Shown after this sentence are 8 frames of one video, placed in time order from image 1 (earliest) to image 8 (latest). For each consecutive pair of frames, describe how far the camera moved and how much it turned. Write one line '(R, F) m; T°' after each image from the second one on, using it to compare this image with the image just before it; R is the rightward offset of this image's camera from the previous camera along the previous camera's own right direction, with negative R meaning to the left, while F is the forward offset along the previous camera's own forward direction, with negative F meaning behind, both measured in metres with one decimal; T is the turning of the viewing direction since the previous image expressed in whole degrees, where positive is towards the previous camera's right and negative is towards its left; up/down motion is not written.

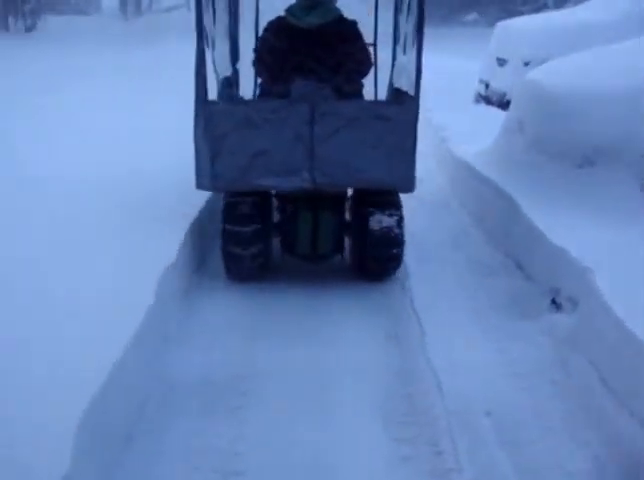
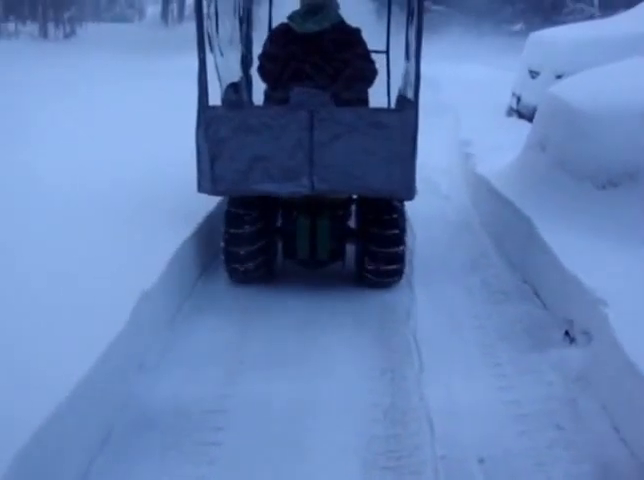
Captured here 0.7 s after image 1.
(+0.2, +0.3) m; -2°
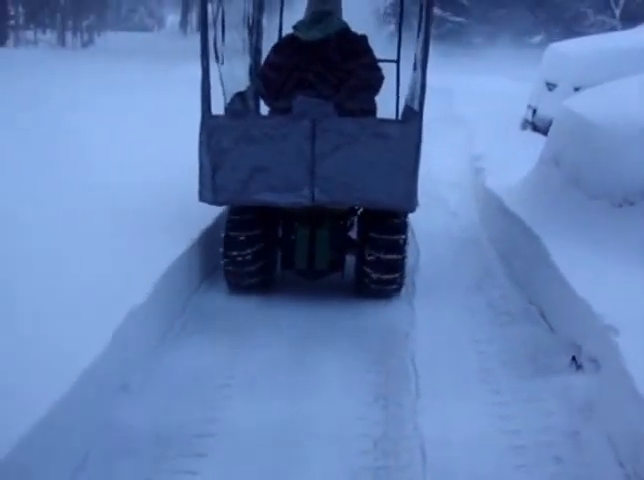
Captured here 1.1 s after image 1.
(+0.1, +0.2) m; -1°
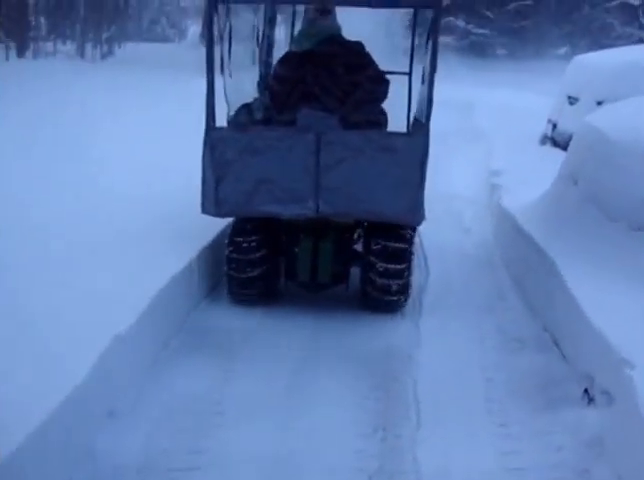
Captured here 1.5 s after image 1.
(+0.1, +0.2) m; -1°
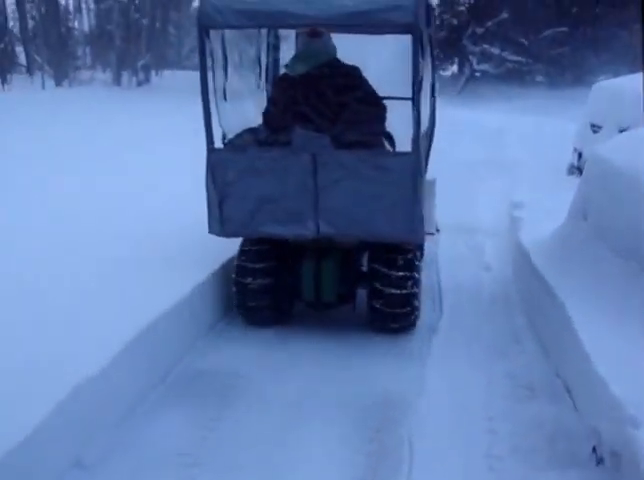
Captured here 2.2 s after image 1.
(+0.2, +0.3) m; -2°
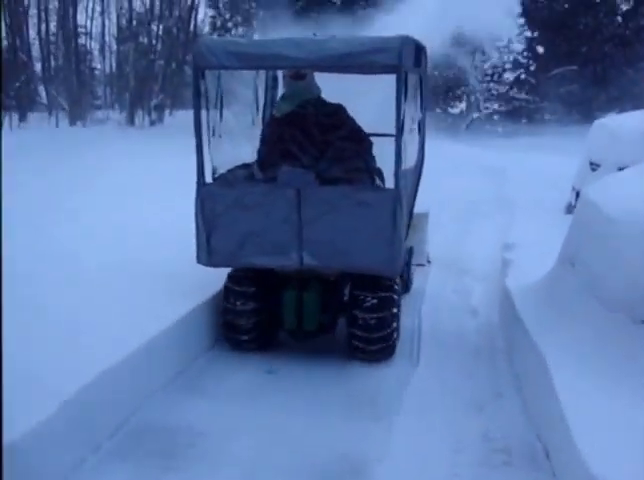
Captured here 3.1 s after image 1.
(+0.1, -0.1) m; -1°
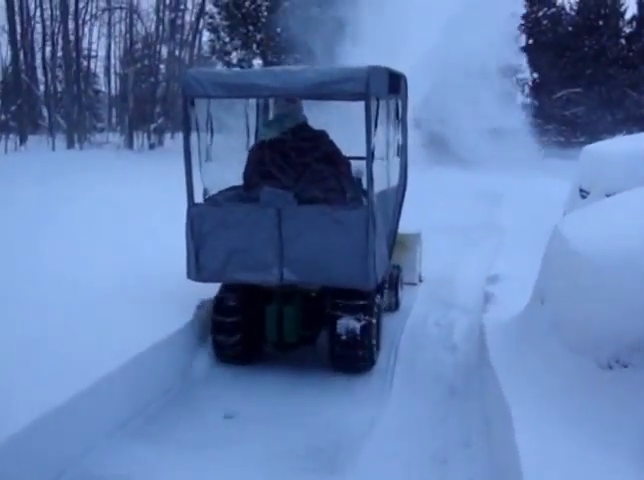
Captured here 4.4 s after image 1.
(+0.1, -0.3) m; 0°
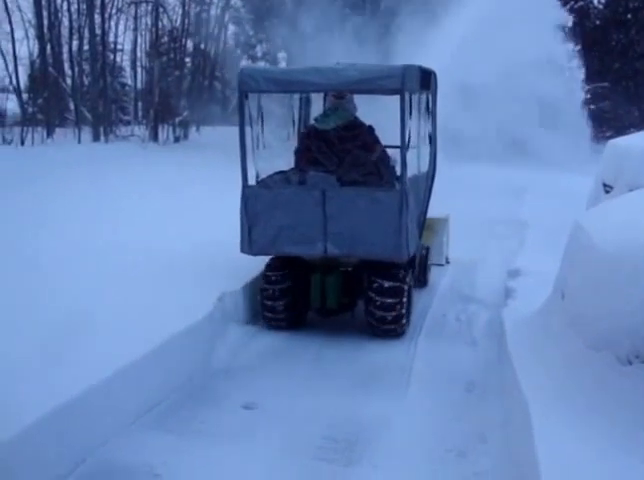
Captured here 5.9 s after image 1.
(-0.1, -0.6) m; -1°
